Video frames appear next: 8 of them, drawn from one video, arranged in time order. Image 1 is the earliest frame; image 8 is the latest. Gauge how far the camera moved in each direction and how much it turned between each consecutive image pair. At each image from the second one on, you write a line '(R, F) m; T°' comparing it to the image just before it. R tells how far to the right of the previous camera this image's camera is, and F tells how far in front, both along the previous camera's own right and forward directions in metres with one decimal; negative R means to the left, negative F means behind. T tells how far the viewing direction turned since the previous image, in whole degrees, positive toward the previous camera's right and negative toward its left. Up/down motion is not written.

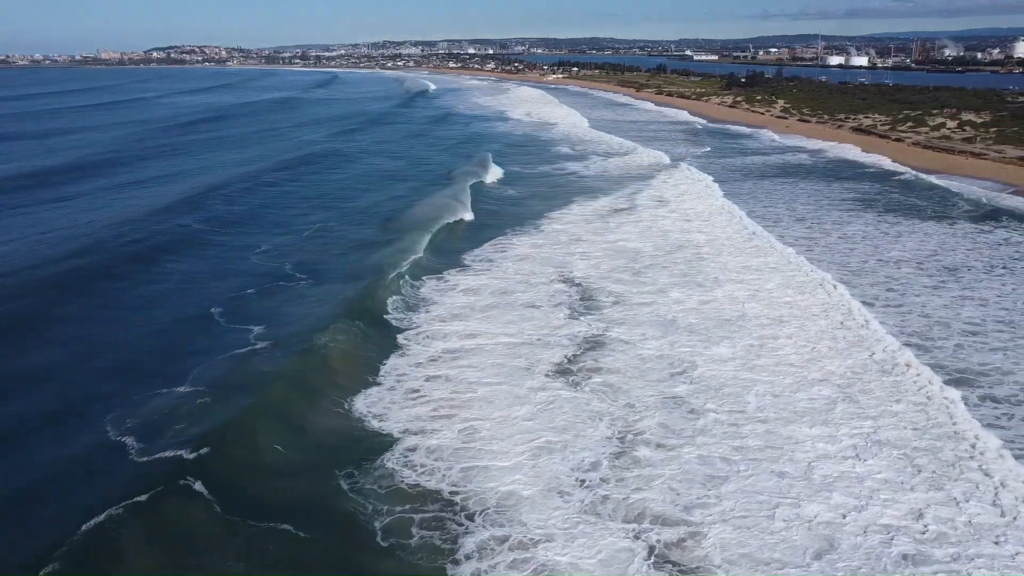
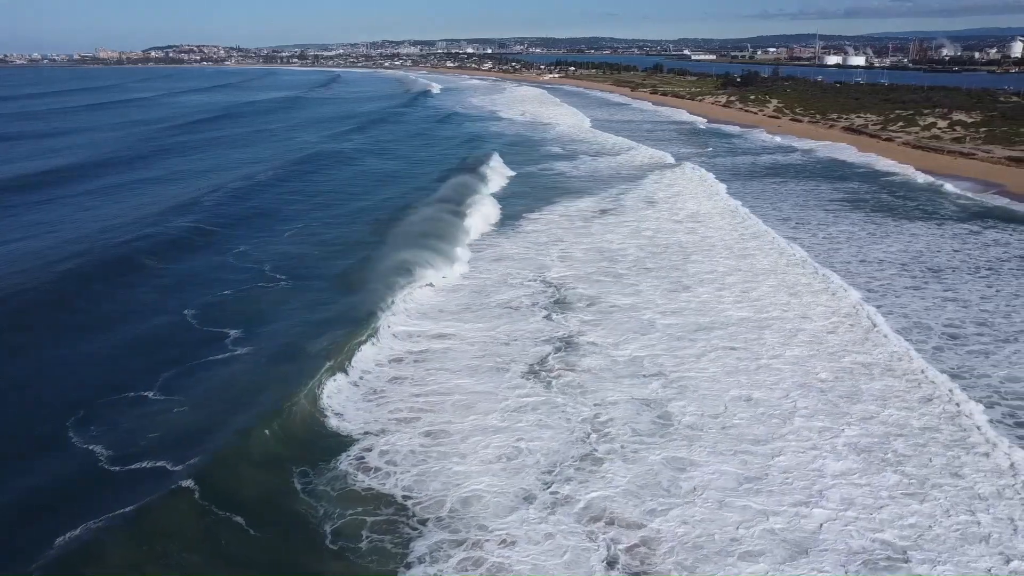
(+0.3, 0.0) m; 0°
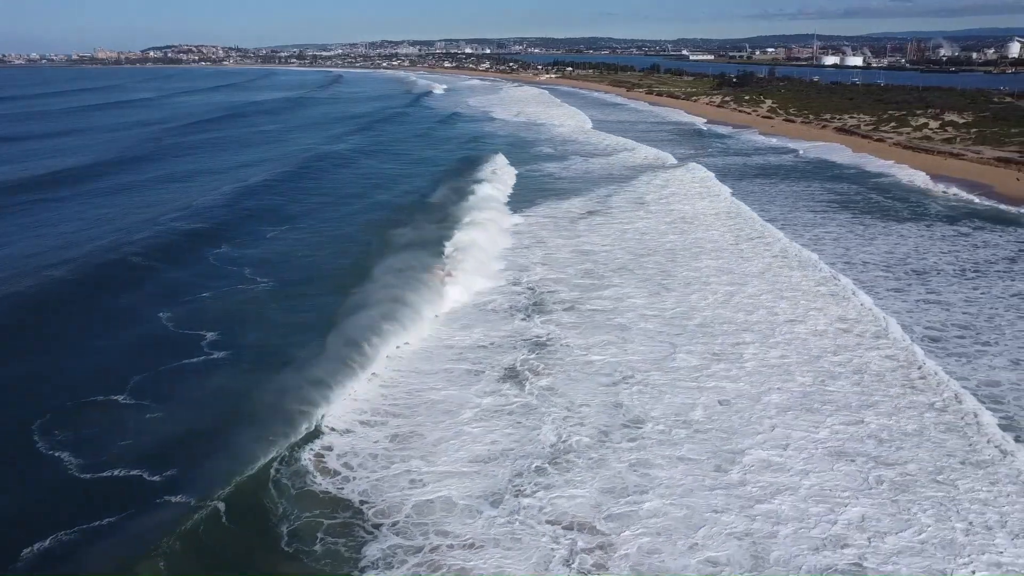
(+0.3, 0.0) m; 0°
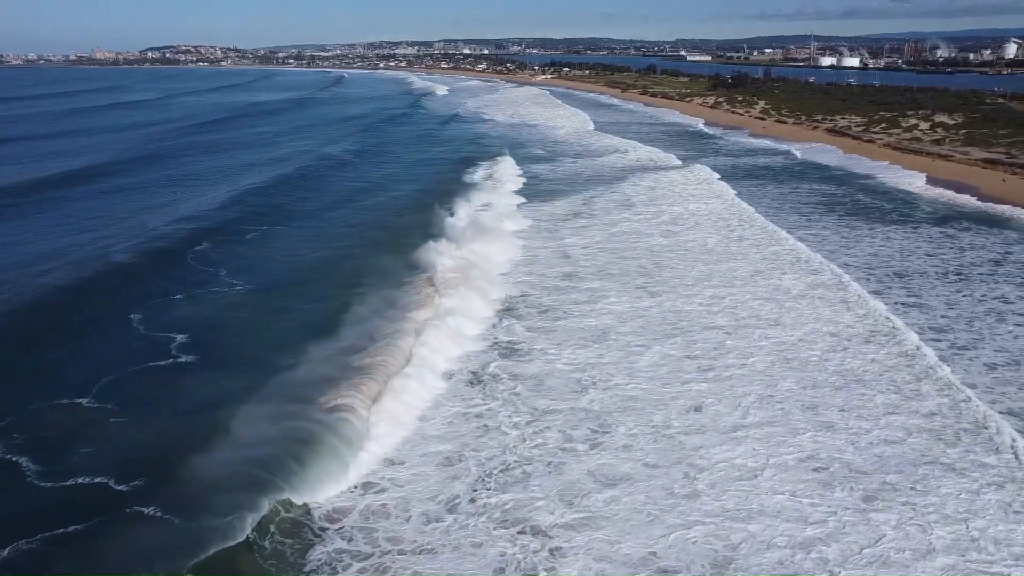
(+0.3, +0.1) m; 0°
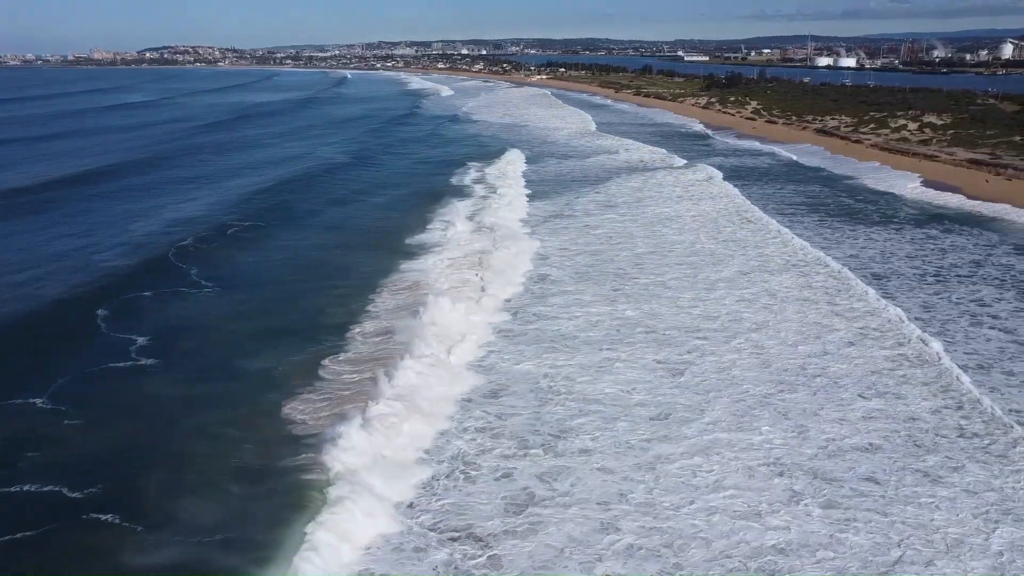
(+0.4, +0.1) m; 0°
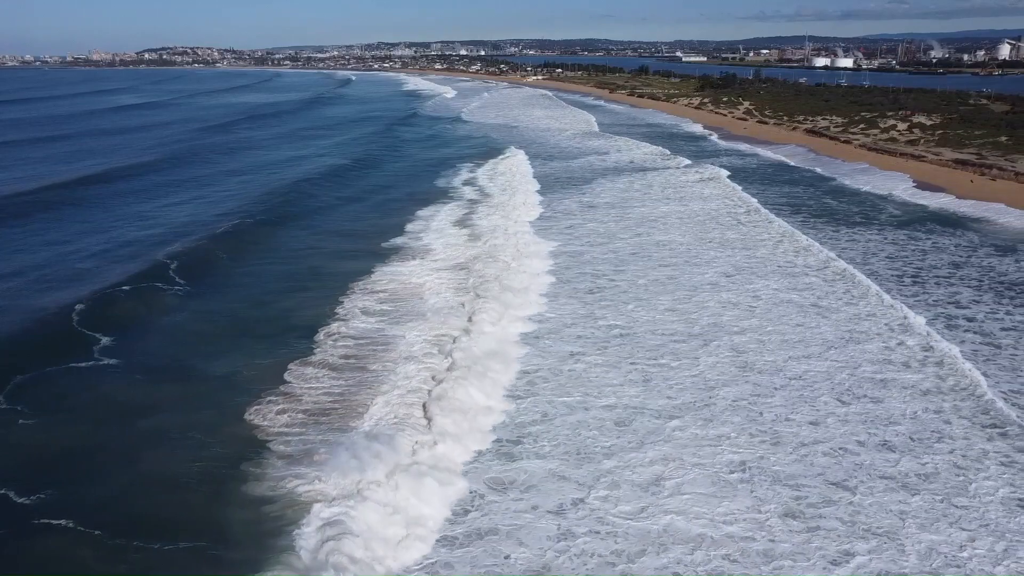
(+0.4, +0.1) m; 0°
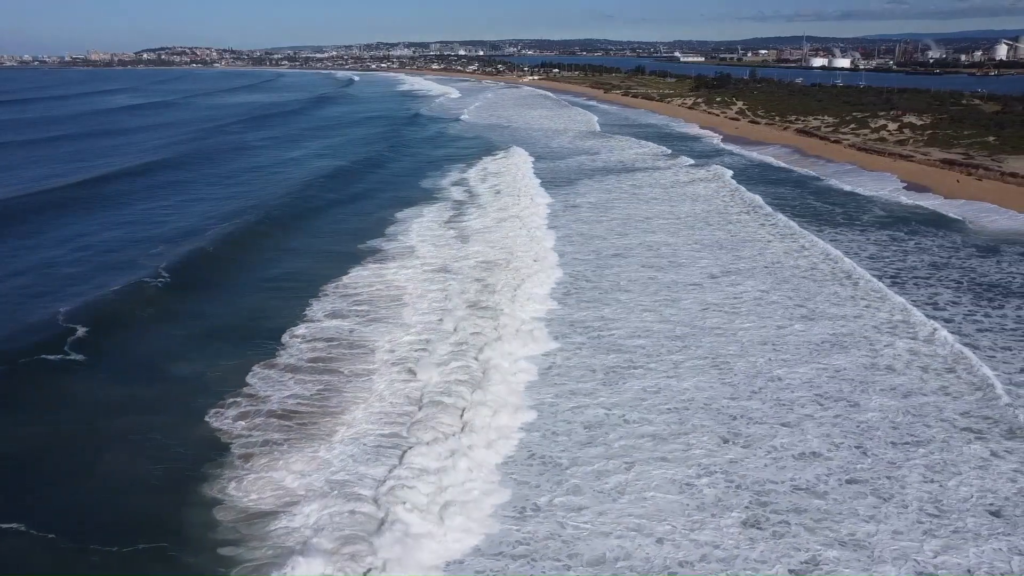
(+0.4, +0.1) m; 0°
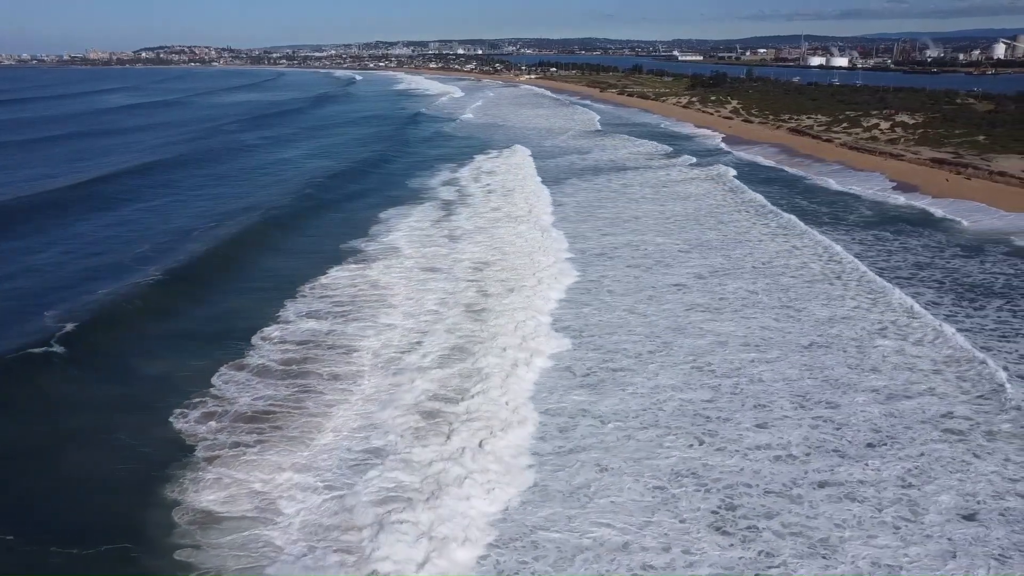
(+0.3, +0.1) m; 0°
